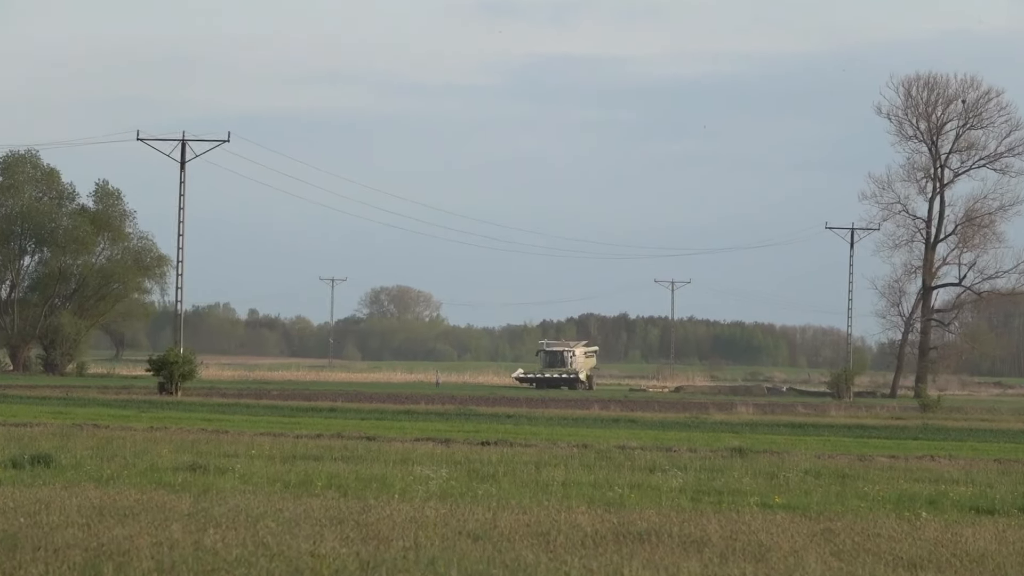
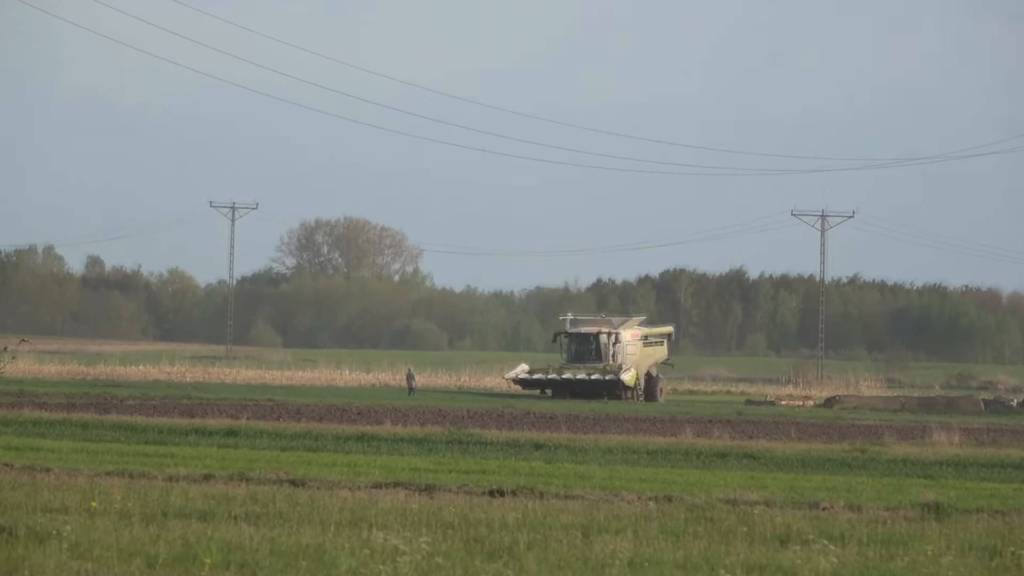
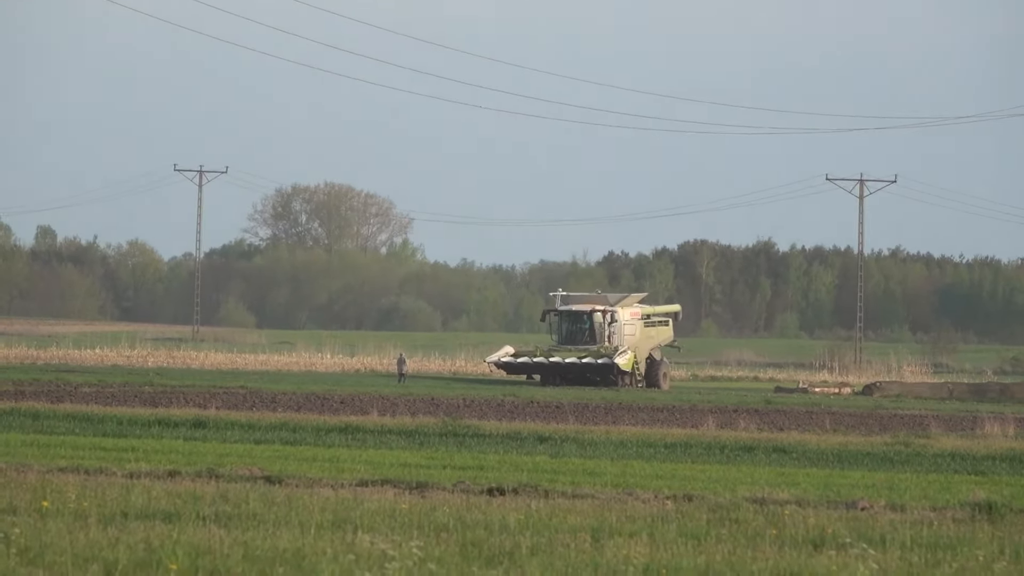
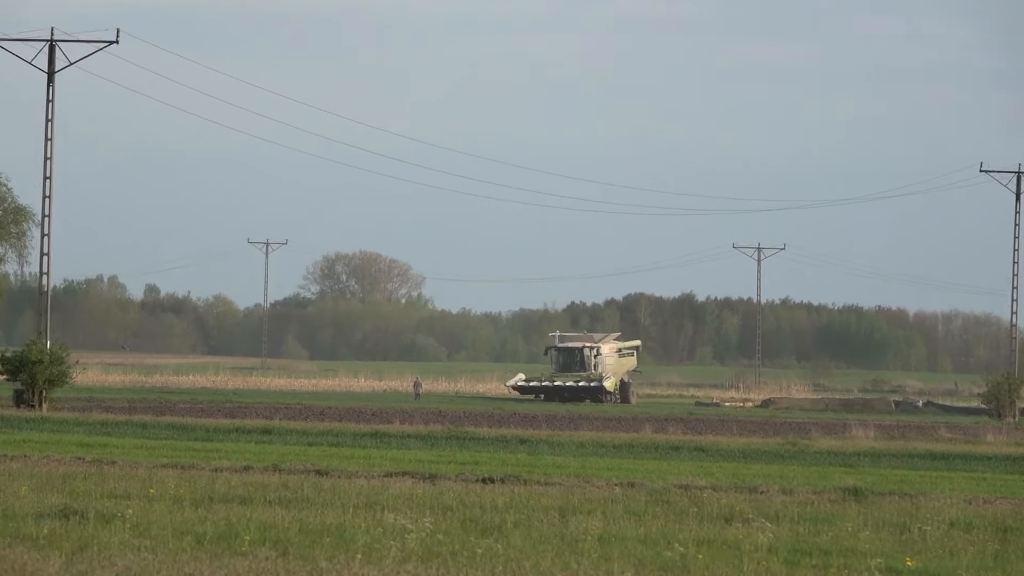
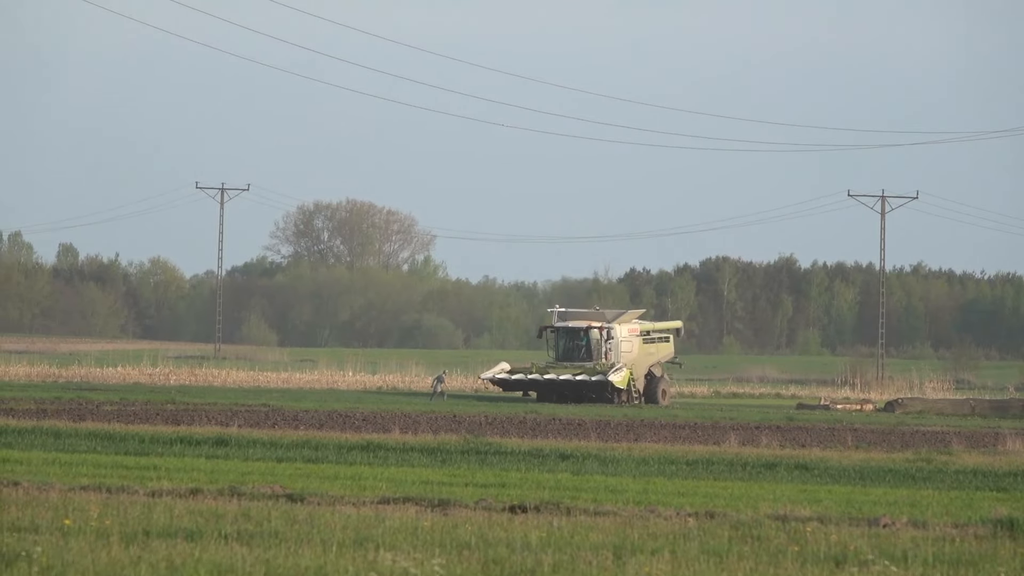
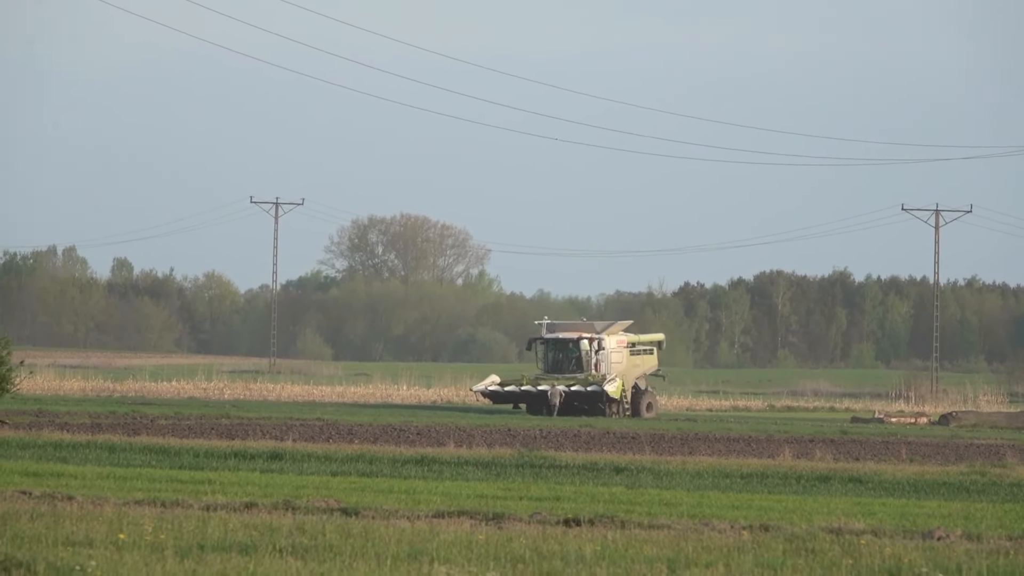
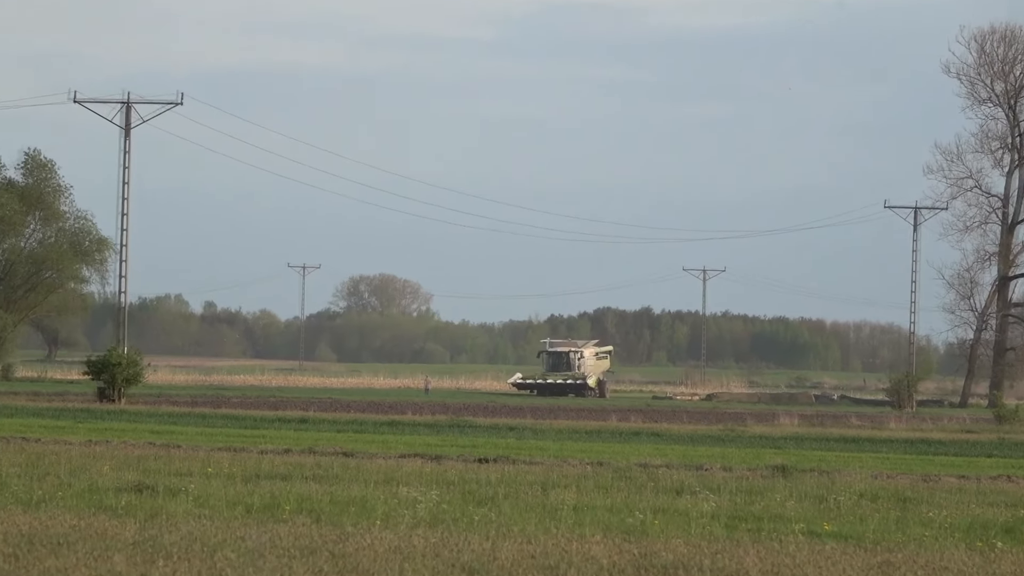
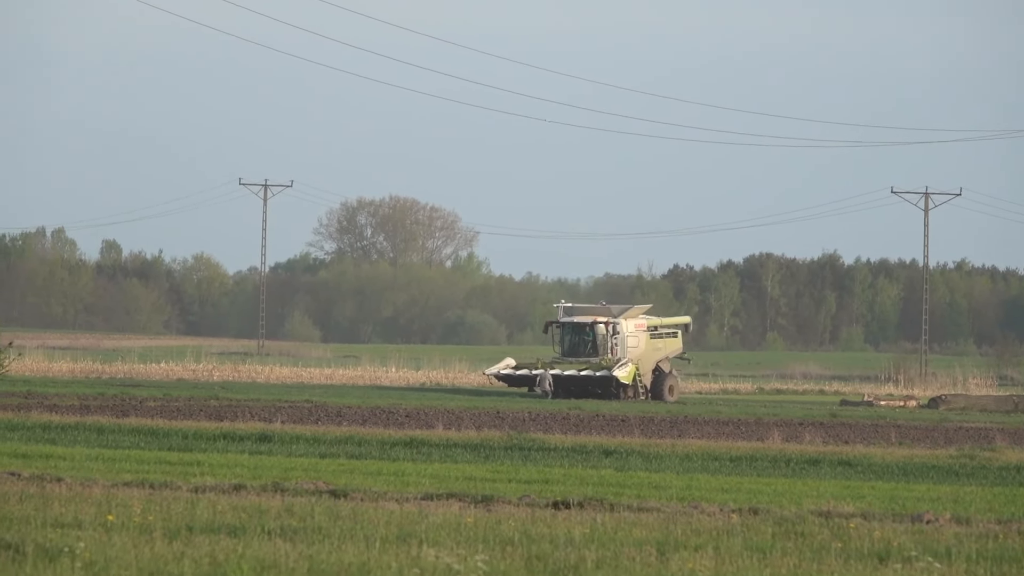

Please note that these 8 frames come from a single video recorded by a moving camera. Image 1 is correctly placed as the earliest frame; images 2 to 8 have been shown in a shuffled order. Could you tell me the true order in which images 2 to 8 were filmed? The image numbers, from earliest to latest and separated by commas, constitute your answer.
7, 4, 2, 3, 5, 8, 6
